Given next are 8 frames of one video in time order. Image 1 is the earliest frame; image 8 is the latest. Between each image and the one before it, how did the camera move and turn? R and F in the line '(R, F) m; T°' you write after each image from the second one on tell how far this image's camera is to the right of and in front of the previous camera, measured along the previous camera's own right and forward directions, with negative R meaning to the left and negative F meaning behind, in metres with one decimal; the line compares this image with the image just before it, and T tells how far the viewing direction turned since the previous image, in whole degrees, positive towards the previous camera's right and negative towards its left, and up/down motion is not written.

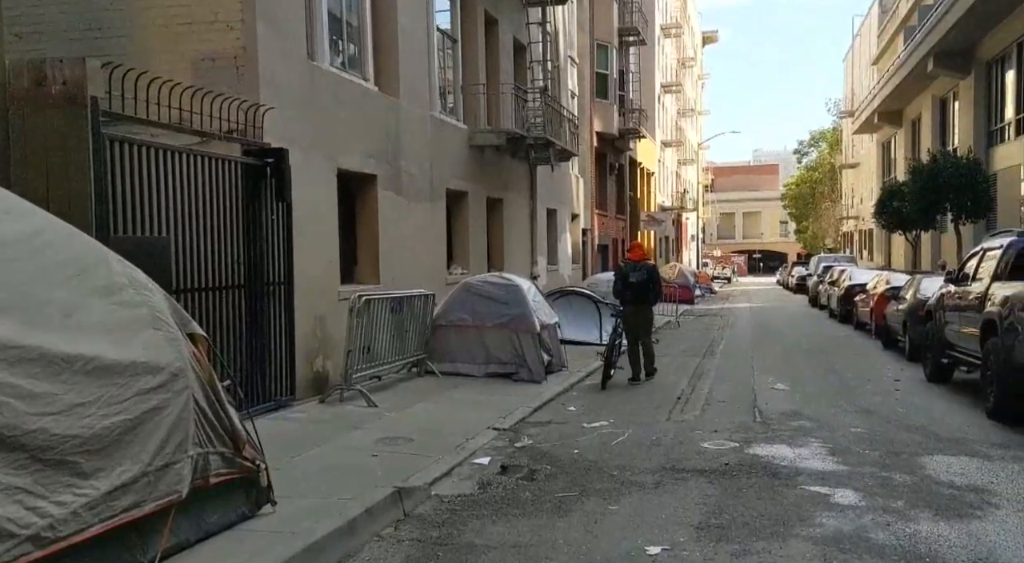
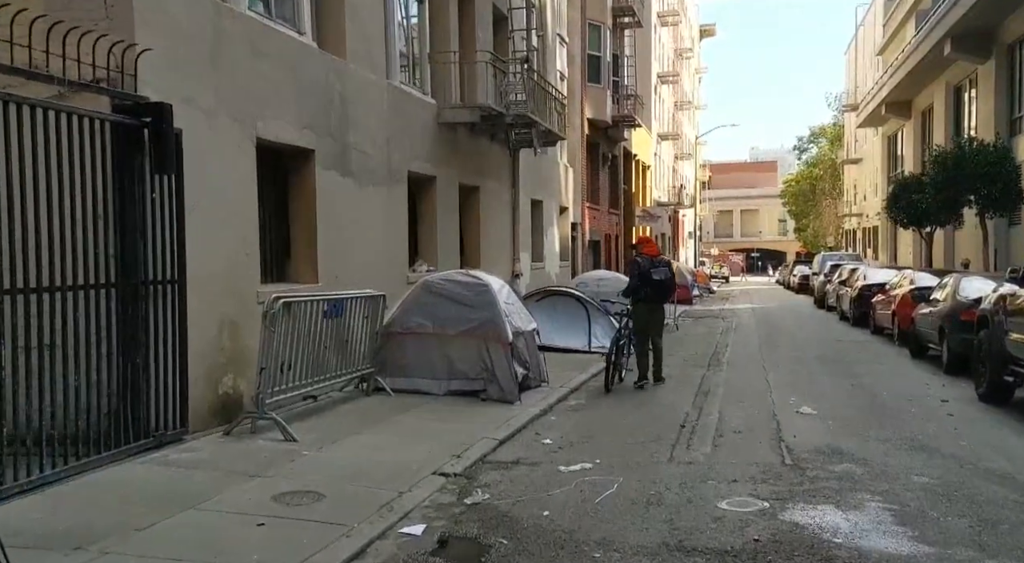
(+0.3, +2.6) m; 0°
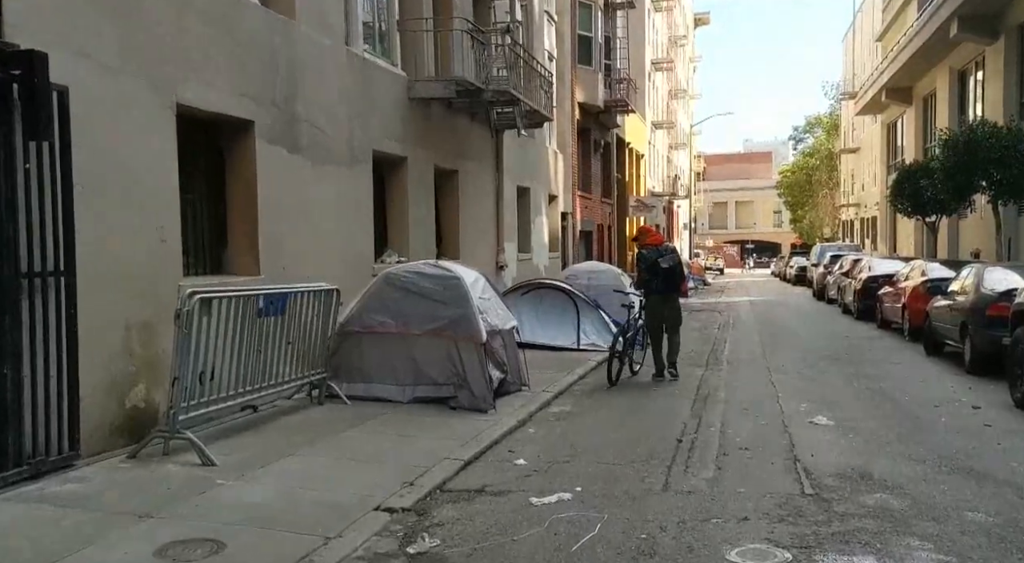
(+0.2, +1.5) m; 0°
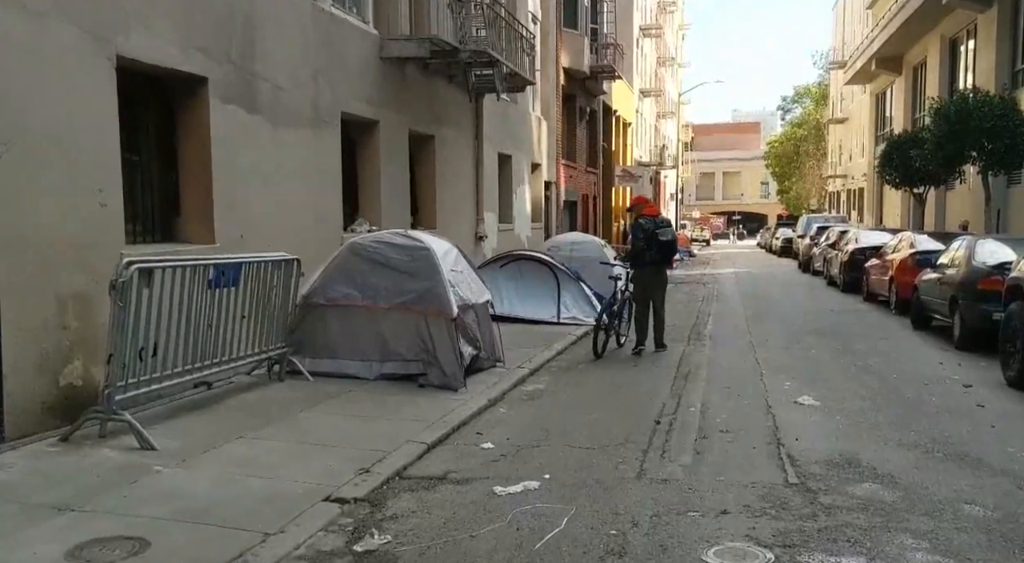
(+0.2, +0.6) m; +1°
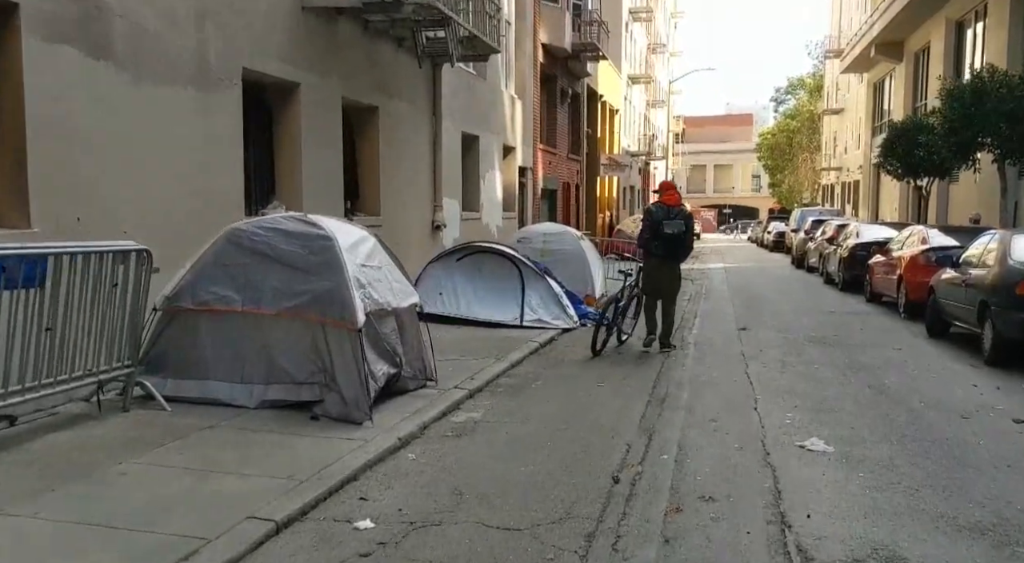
(+0.5, +2.4) m; +1°
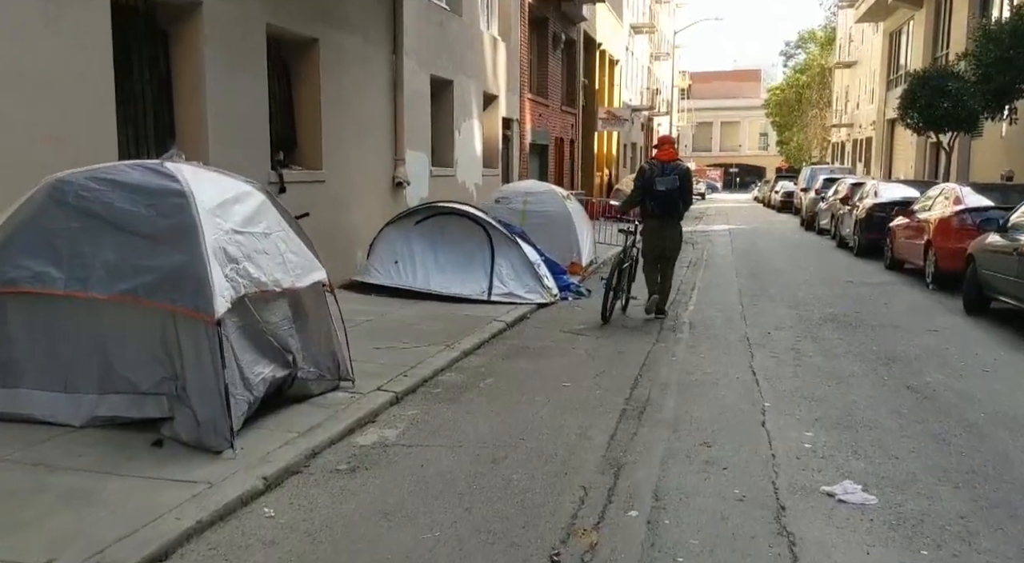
(+0.5, +2.2) m; 0°
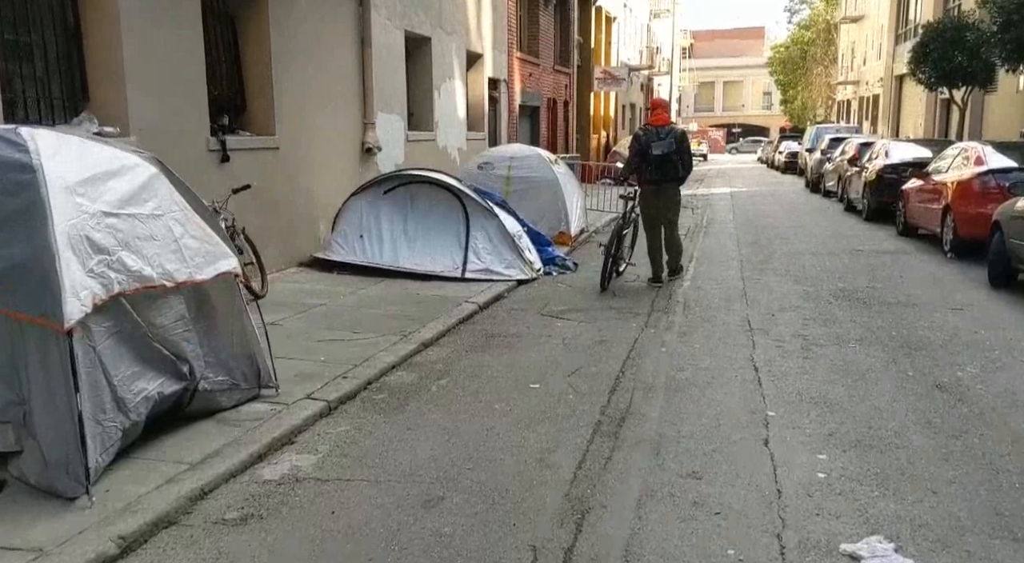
(+0.3, +1.3) m; 0°
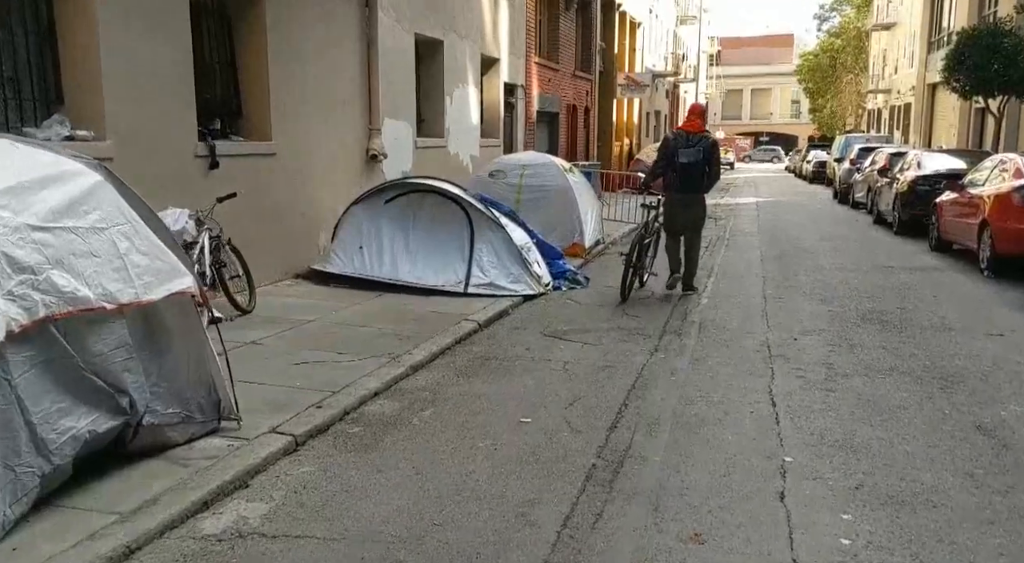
(+0.2, +0.7) m; -1°
